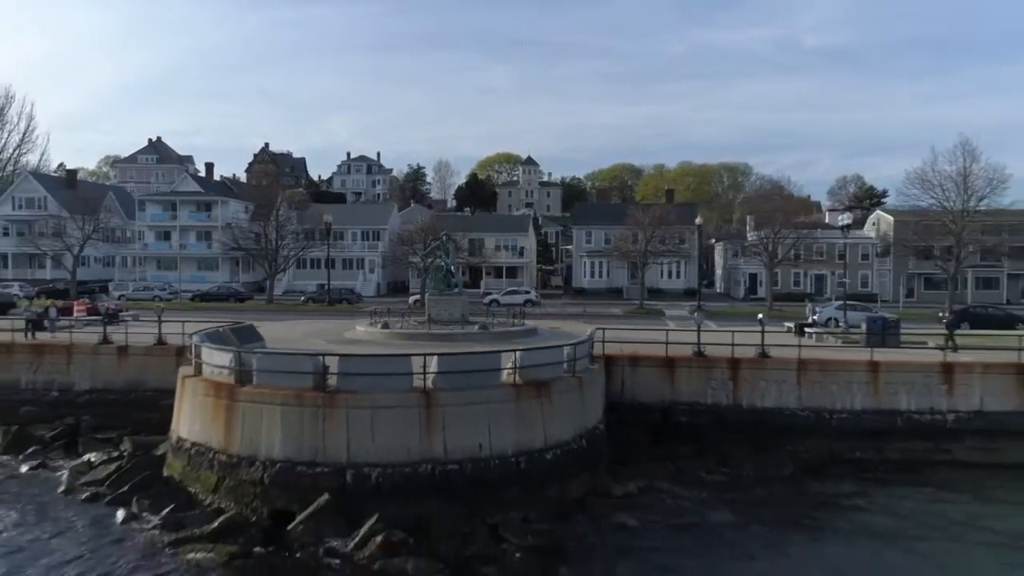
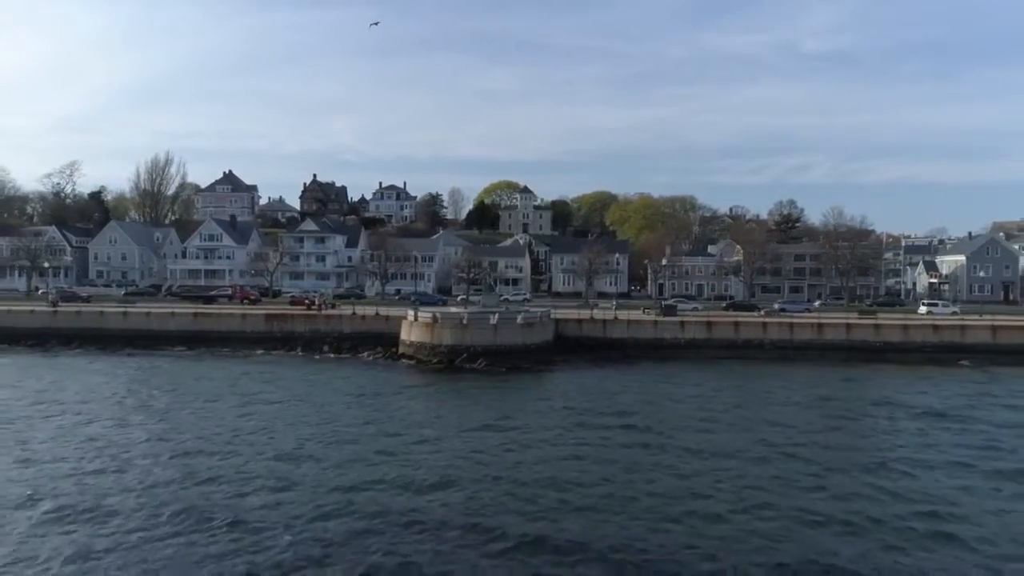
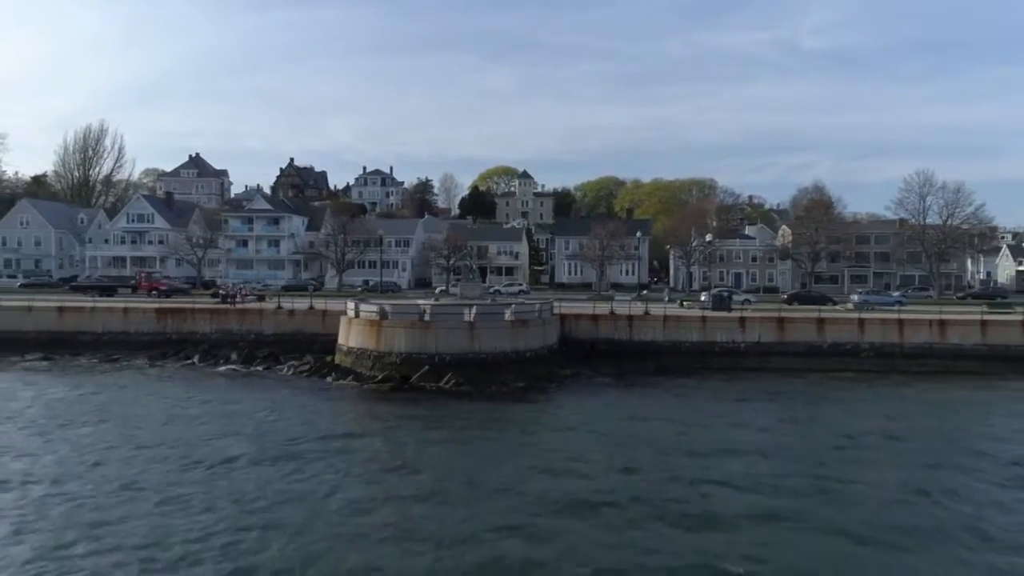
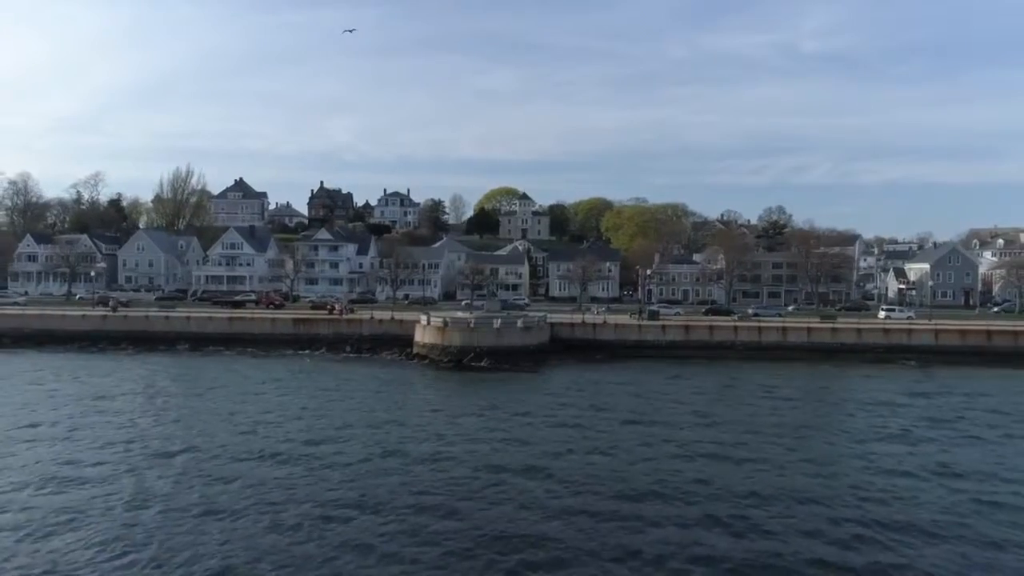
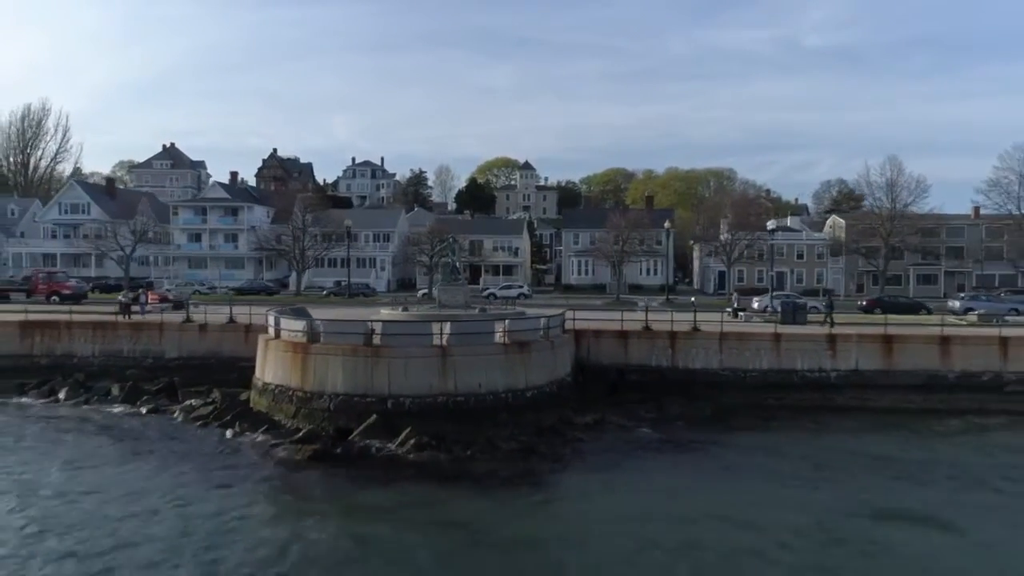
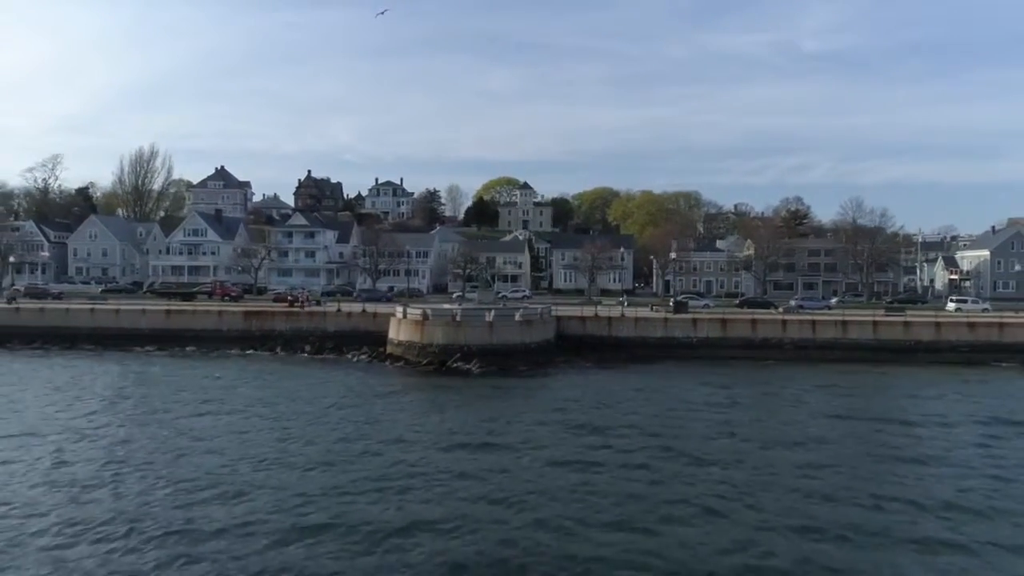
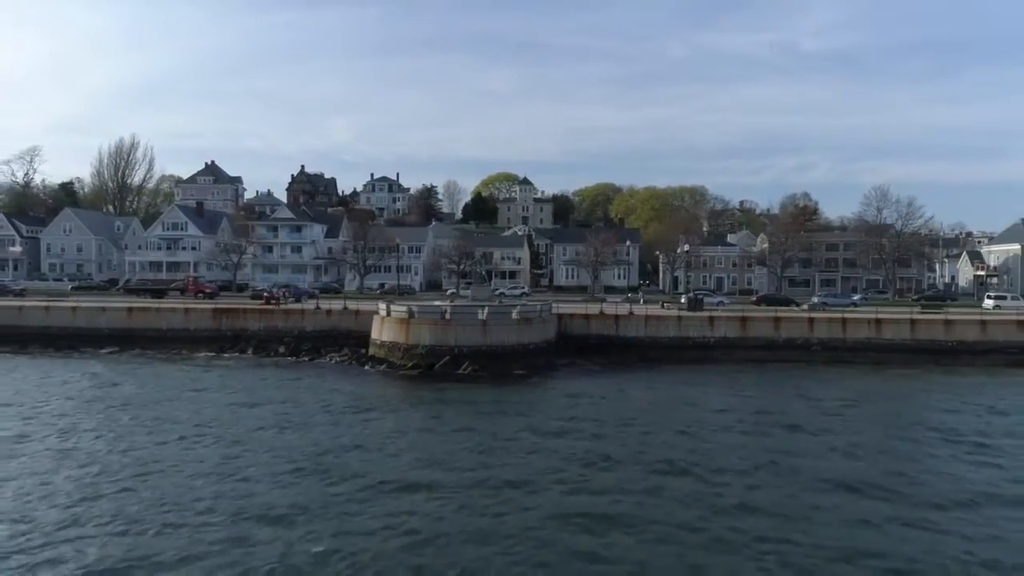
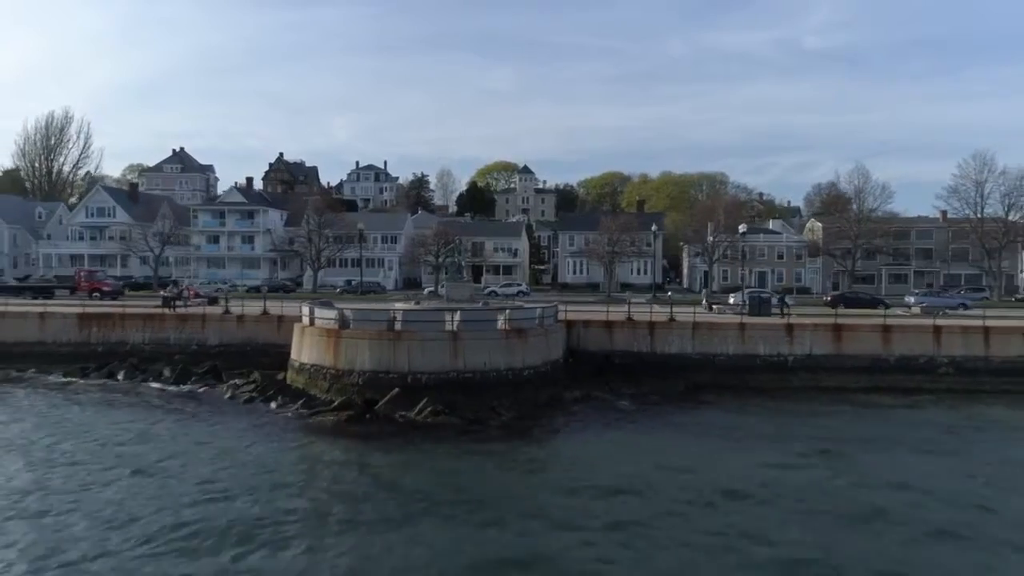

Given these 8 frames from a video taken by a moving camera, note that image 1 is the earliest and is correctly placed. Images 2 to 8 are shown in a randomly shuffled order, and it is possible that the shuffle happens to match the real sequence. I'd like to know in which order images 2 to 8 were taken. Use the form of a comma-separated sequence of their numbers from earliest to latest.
5, 8, 3, 7, 6, 2, 4
